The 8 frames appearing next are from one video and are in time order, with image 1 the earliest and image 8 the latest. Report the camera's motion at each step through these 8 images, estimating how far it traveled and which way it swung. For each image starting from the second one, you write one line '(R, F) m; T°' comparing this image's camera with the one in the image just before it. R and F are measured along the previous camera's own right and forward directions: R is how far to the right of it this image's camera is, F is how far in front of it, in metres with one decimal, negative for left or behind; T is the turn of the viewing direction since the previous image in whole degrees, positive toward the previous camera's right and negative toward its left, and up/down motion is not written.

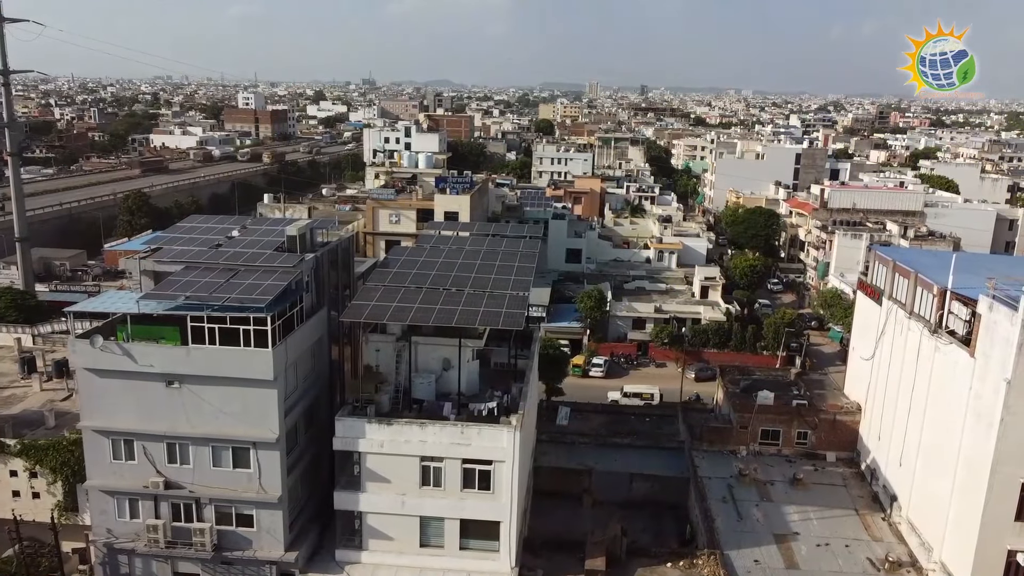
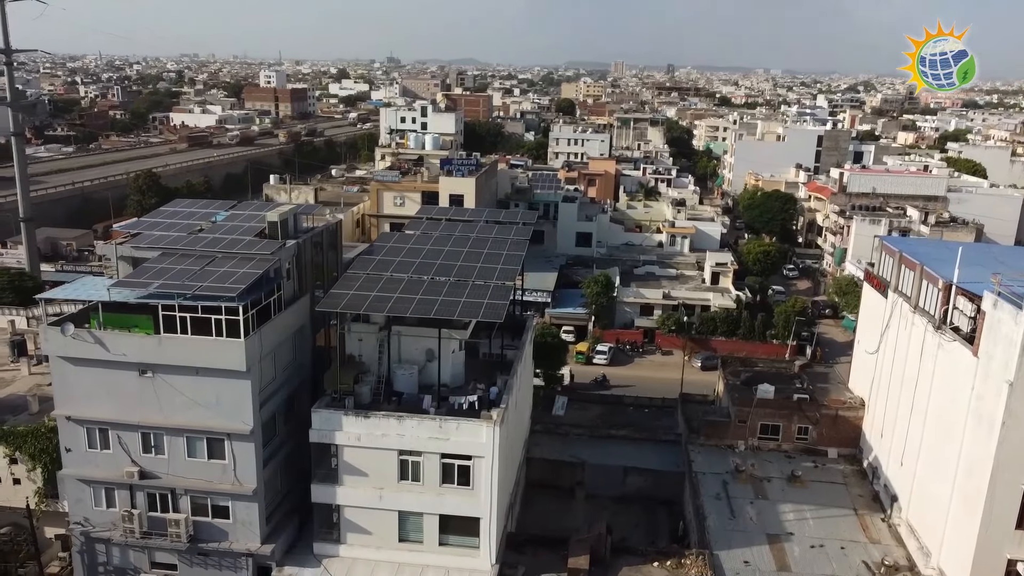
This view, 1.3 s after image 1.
(+0.9, +0.6) m; -2°
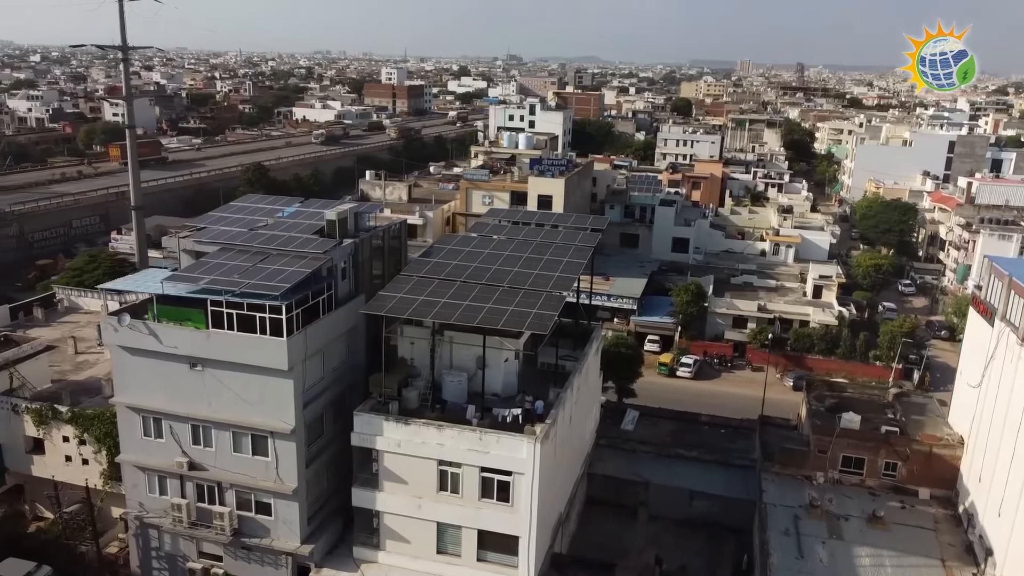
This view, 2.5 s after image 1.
(+1.3, +0.9) m; -8°
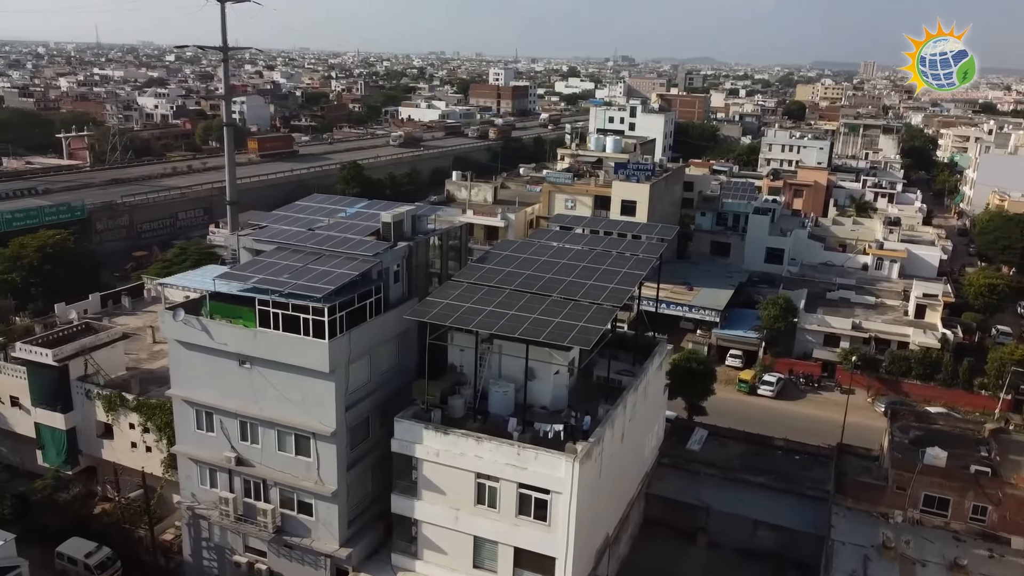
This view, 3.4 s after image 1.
(+1.1, +0.7) m; -7°
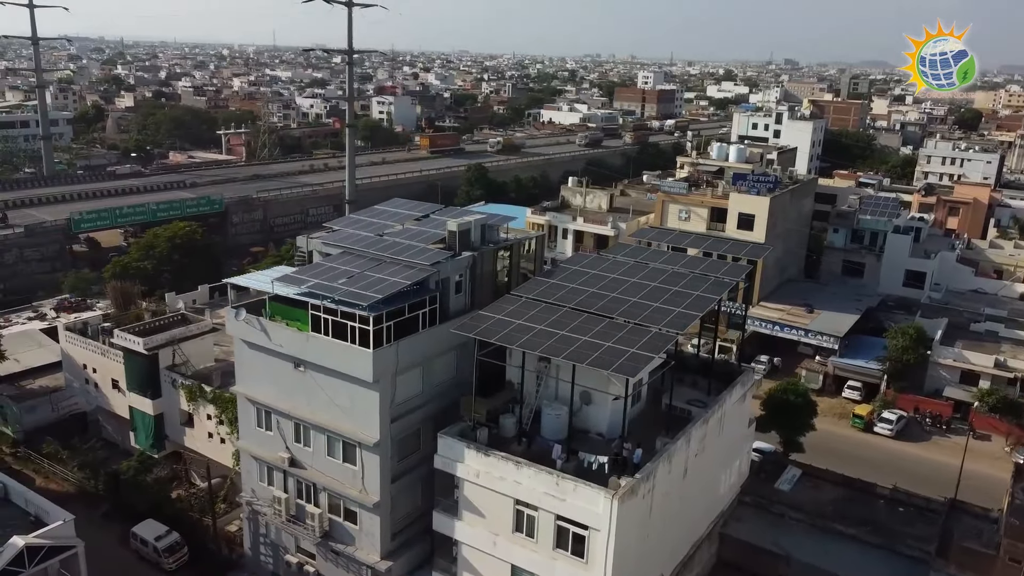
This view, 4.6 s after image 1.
(+1.8, +1.0) m; -10°
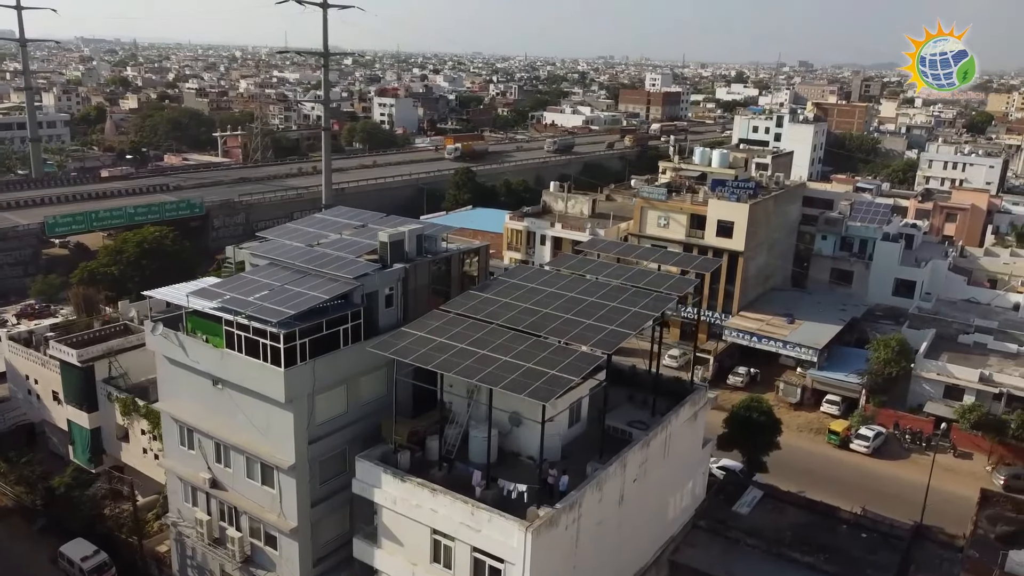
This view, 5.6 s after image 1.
(+1.7, +0.9) m; -1°
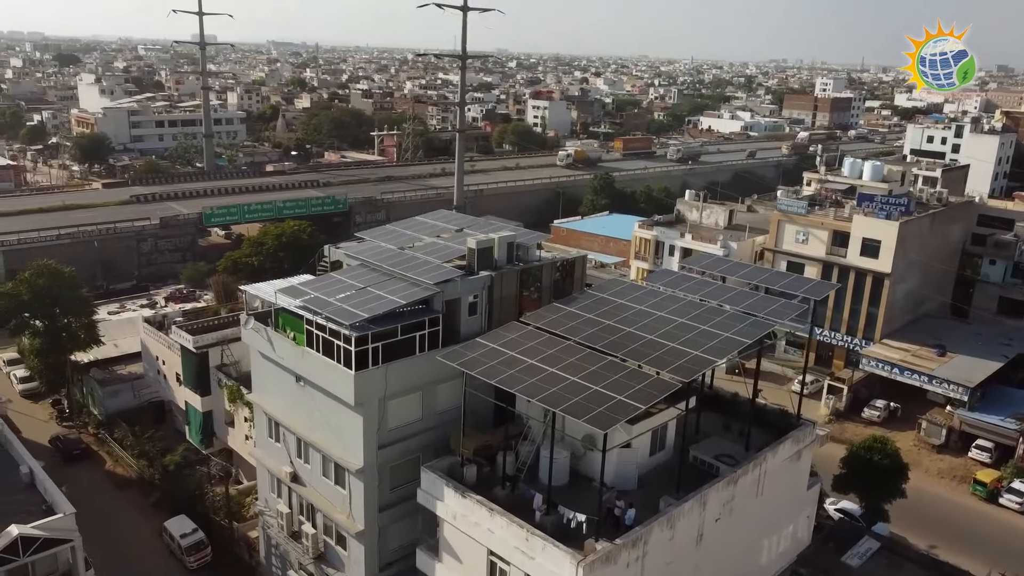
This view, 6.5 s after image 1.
(+1.3, +0.9) m; -11°
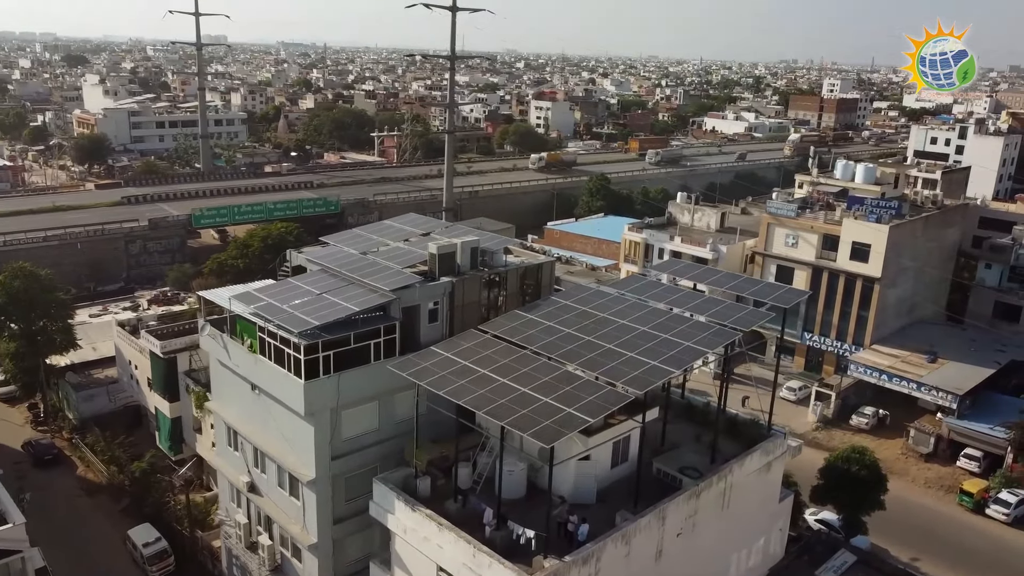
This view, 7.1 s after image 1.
(+1.0, +0.4) m; -1°
